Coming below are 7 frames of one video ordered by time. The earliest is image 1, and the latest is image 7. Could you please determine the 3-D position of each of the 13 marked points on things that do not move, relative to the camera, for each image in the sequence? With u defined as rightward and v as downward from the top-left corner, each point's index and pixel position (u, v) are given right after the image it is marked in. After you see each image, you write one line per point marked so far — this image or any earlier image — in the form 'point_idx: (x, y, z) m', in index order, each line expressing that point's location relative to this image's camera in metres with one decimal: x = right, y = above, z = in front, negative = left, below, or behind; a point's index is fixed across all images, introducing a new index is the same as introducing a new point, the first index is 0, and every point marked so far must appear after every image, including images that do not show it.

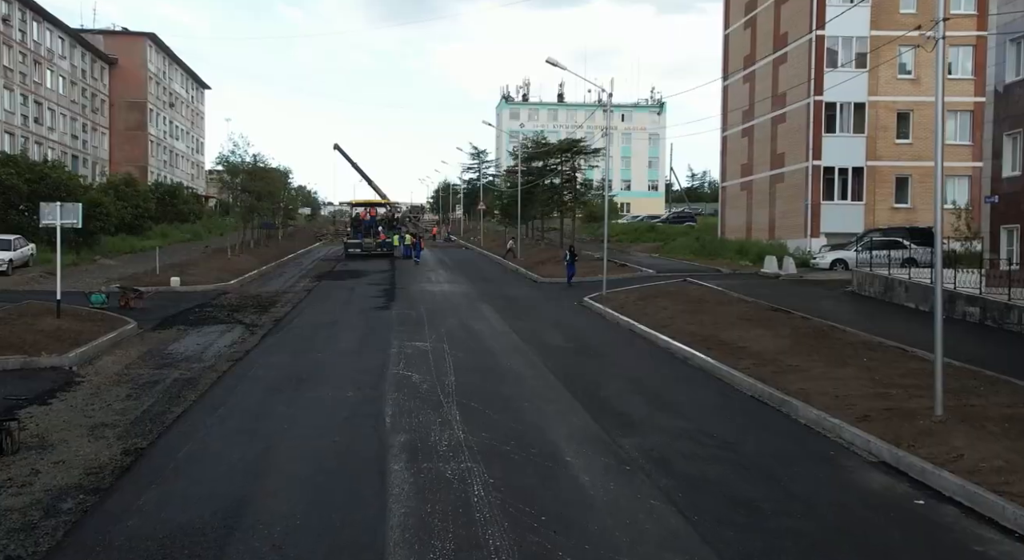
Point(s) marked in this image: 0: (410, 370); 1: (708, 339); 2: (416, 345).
0: (-1.9, -1.6, +13.3) m
1: (+4.3, -1.3, +16.5) m
2: (-2.1, -1.4, +15.8) m
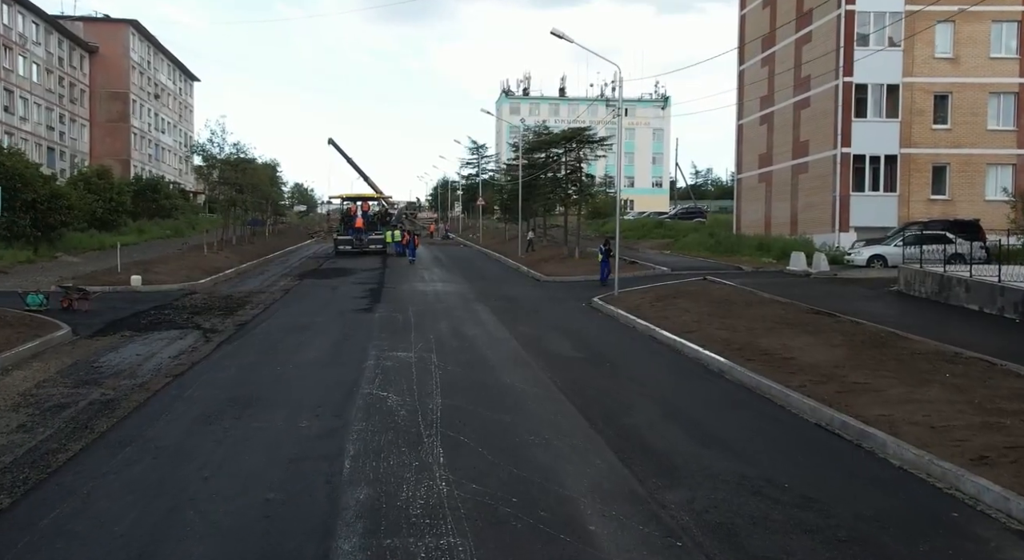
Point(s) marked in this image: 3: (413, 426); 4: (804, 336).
0: (-1.8, -1.6, +10.7) m
1: (+4.3, -1.3, +13.9) m
2: (-2.0, -1.3, +13.2) m
3: (-1.2, -1.8, +9.0) m
4: (+5.6, -1.1, +14.3) m
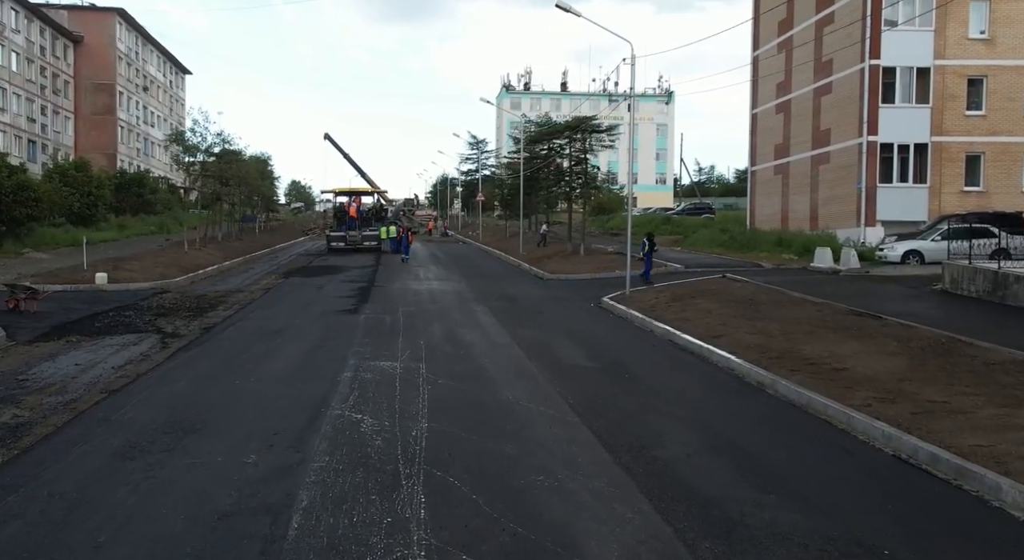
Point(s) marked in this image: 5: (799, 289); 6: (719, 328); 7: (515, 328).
0: (-1.8, -1.6, +8.8) m
1: (+4.4, -1.2, +11.9) m
2: (-2.0, -1.3, +11.2) m
3: (-1.2, -1.7, +7.1) m
4: (+5.7, -1.0, +12.4) m
5: (+7.2, -0.2, +18.5) m
6: (+4.1, -0.9, +14.7) m
7: (+0.1, -1.0, +15.3) m
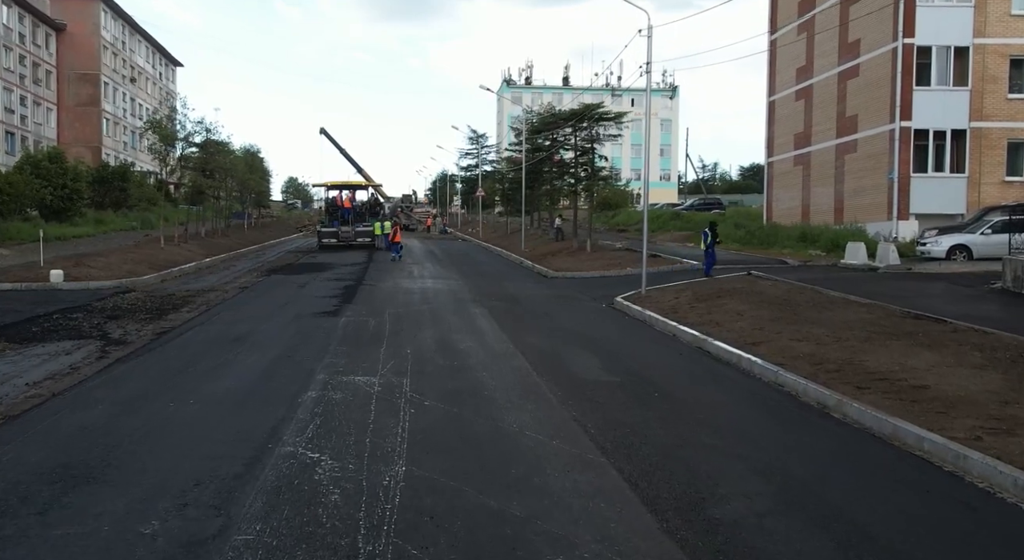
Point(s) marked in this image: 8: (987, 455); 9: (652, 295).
0: (-1.8, -1.5, +6.7) m
1: (+4.4, -1.2, +9.9) m
2: (-2.0, -1.3, +9.2) m
3: (-1.1, -1.7, +5.0) m
4: (+5.7, -1.0, +10.3) m
5: (+7.2, -0.2, +16.5) m
6: (+4.1, -0.9, +12.6) m
7: (+0.1, -1.0, +13.2) m
8: (+4.3, -1.6, +6.7) m
9: (+3.3, -0.4, +17.5) m
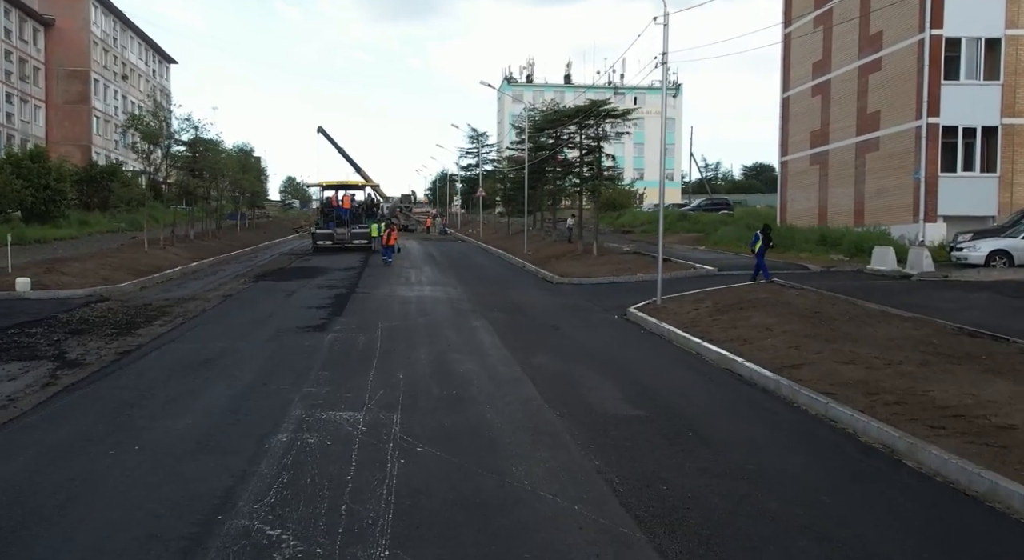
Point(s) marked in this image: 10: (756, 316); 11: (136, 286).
0: (-1.7, -1.7, +5.3) m
1: (+4.5, -1.4, +8.5) m
2: (-1.9, -1.5, +7.8) m
3: (-1.0, -1.9, +3.6) m
4: (+5.8, -1.2, +8.9) m
5: (+7.3, -0.4, +15.1) m
6: (+4.2, -1.1, +11.2) m
7: (+0.2, -1.2, +11.8) m
8: (+4.4, -1.8, +5.3) m
9: (+3.4, -0.5, +16.1) m
10: (+4.6, -0.7, +14.1) m
11: (-10.1, -0.1, +19.9) m
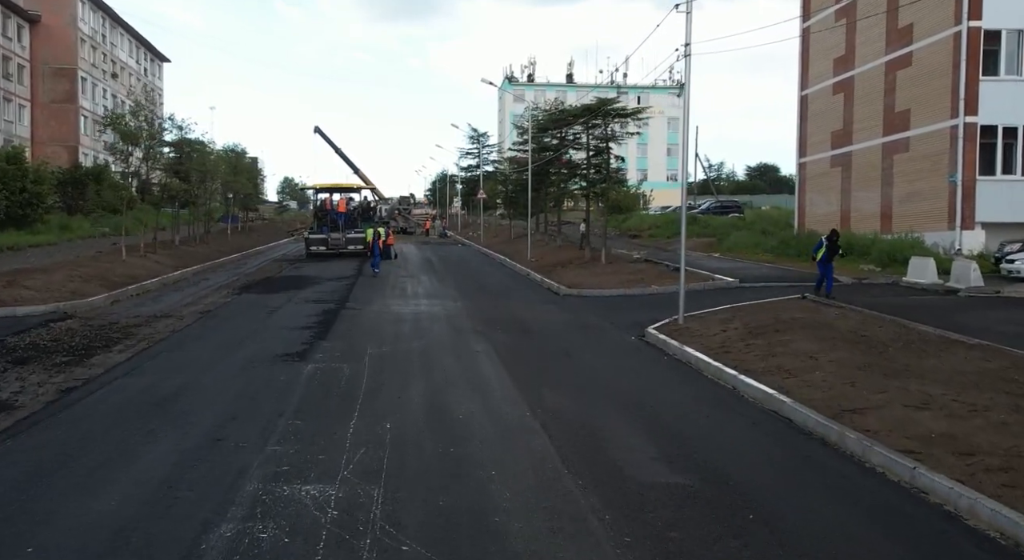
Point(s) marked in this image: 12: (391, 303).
0: (-1.6, -2.1, +3.7) m
1: (+4.6, -1.7, +6.8) m
2: (-1.8, -1.8, +6.1) m
3: (-0.9, -2.2, +2.0) m
4: (+5.9, -1.5, +7.3) m
5: (+7.4, -0.7, +13.4) m
6: (+4.3, -1.4, +9.5) m
7: (+0.3, -1.5, +10.2) m
8: (+4.5, -2.1, +3.6) m
9: (+3.5, -0.9, +14.5) m
10: (+4.7, -1.0, +12.5) m
11: (-9.9, -0.5, +18.3) m
12: (-3.0, -0.6, +18.3) m
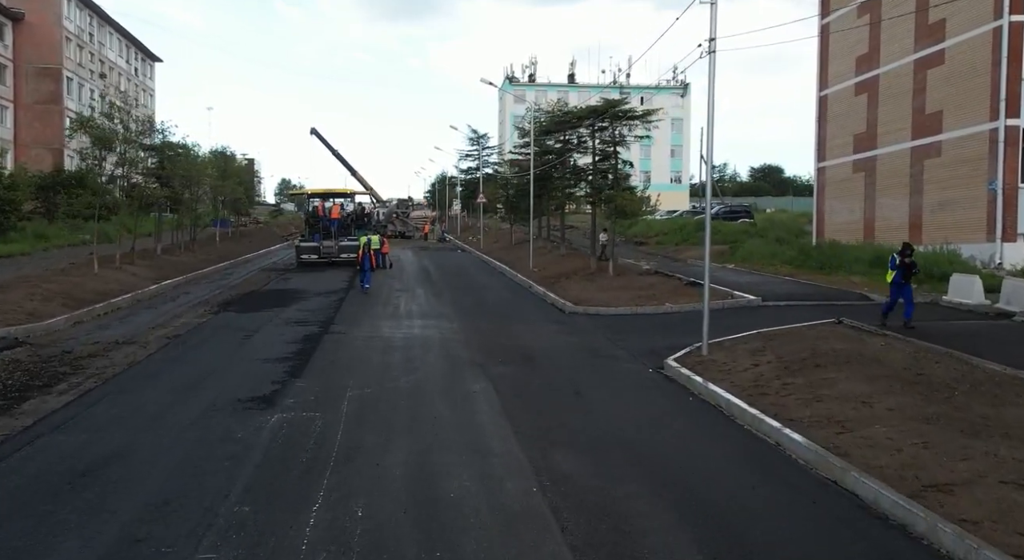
0: (-1.5, -2.5, +2.0) m
1: (+4.7, -2.1, +5.1) m
2: (-1.7, -2.2, +4.4) m
3: (-0.9, -2.7, +0.3) m
4: (+5.9, -2.0, +5.6) m
5: (+7.4, -1.1, +11.7) m
6: (+4.4, -1.9, +7.8) m
7: (+0.4, -1.9, +8.5) m
8: (+4.5, -2.5, +1.9) m
9: (+3.5, -1.3, +12.8) m
10: (+4.8, -1.4, +10.8) m
11: (-9.9, -0.9, +16.6) m
12: (-2.9, -1.0, +16.7) m
